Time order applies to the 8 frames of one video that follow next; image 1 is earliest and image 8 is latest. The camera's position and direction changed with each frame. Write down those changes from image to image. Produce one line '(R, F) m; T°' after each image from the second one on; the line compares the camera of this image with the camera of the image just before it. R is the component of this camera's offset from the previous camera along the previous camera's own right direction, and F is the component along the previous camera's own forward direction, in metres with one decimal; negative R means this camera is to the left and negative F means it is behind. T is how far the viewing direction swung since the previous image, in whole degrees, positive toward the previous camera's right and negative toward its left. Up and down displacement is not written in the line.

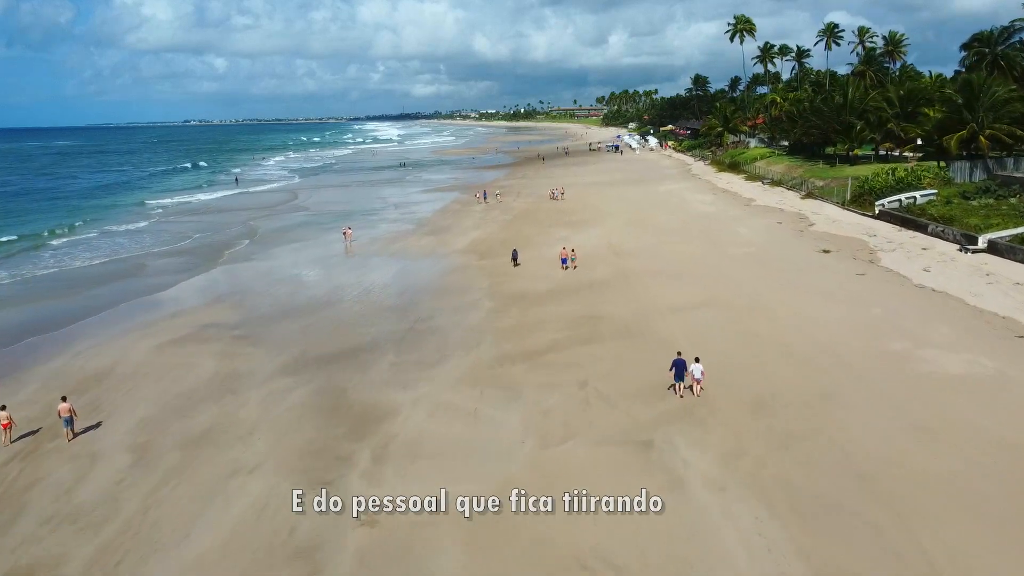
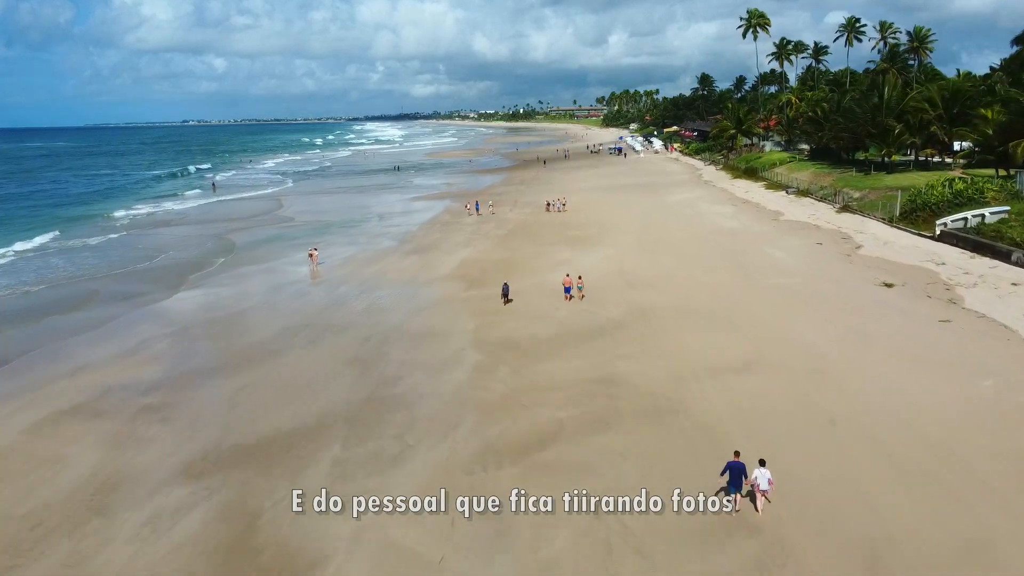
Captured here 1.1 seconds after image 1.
(+0.2, +4.5) m; 0°
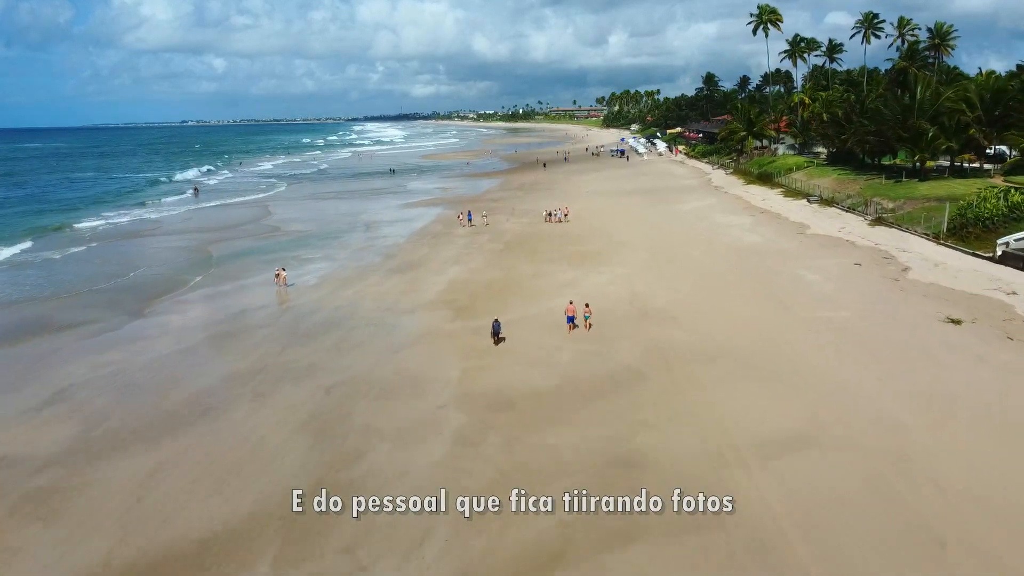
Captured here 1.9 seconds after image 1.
(+0.1, +3.3) m; 0°
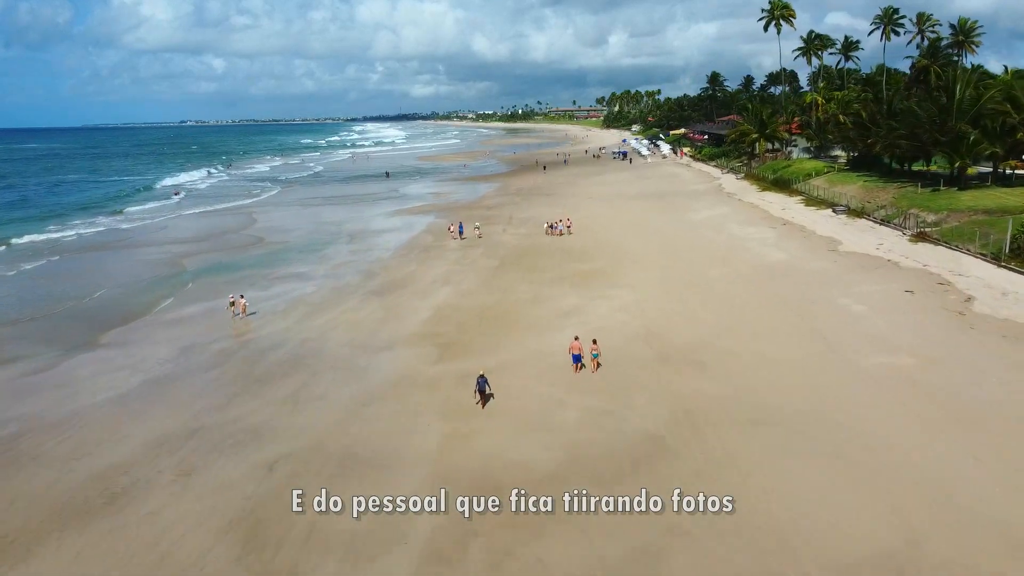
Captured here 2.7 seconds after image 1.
(+0.1, +3.2) m; 0°
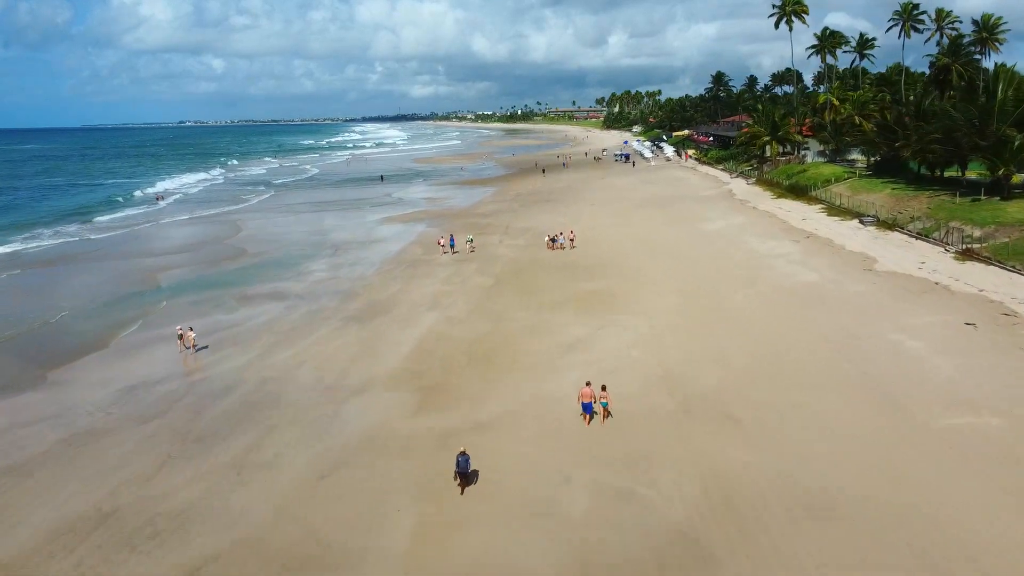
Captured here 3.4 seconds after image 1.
(+0.1, +2.9) m; 0°
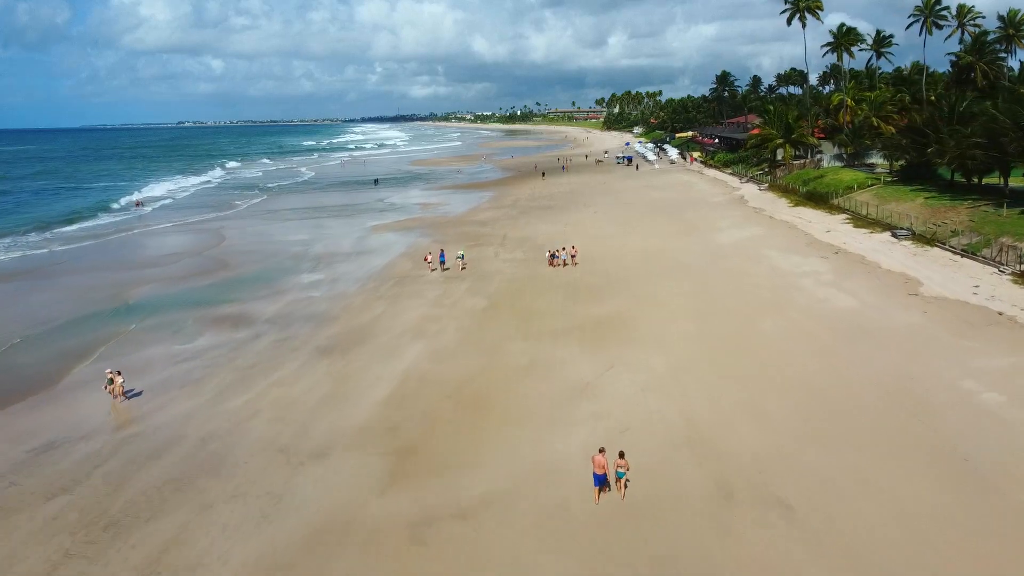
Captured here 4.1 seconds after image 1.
(+0.1, +2.9) m; 0°
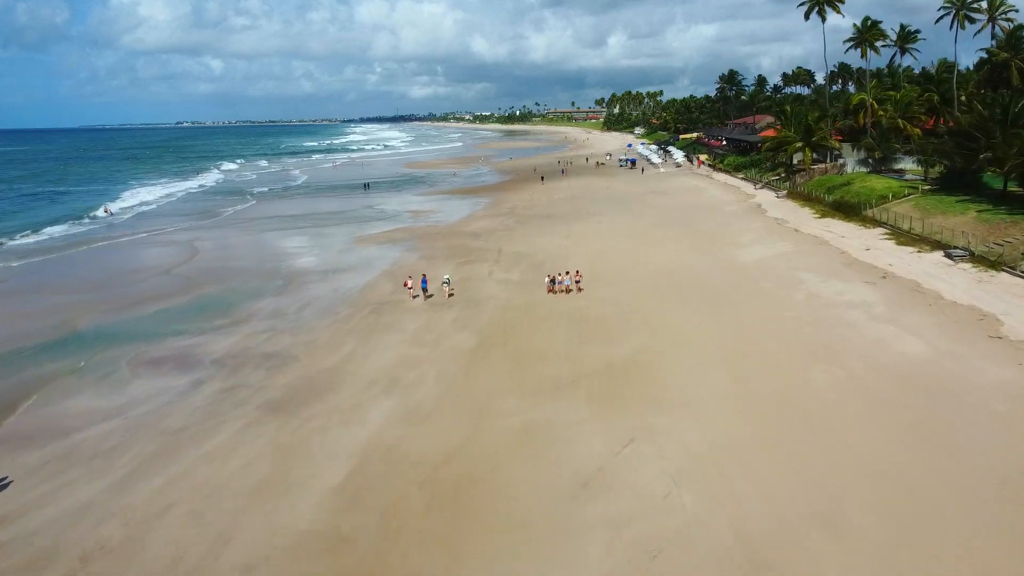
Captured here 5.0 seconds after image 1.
(+0.2, +3.7) m; 0°
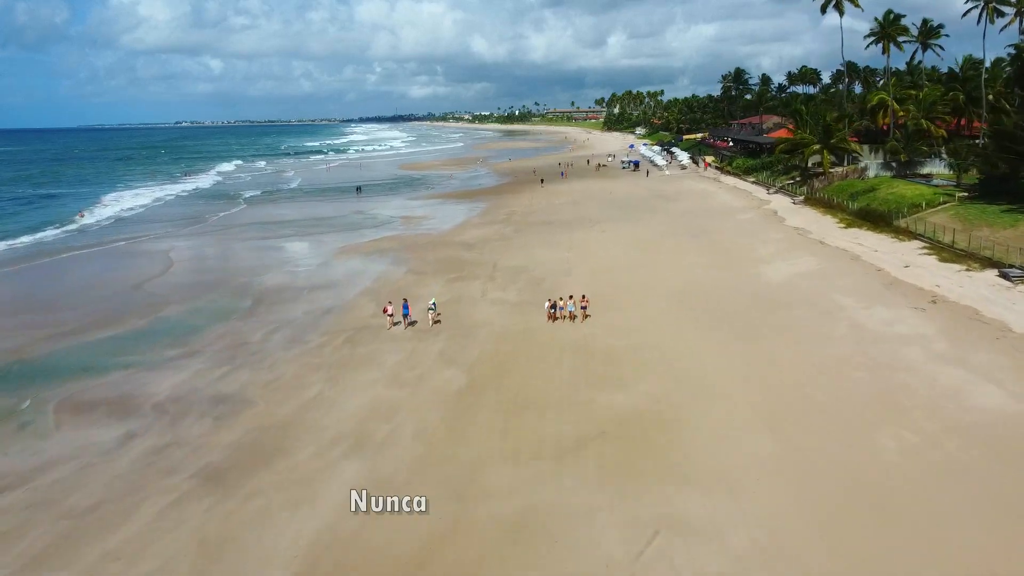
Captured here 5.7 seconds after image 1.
(+0.1, +2.9) m; 0°
